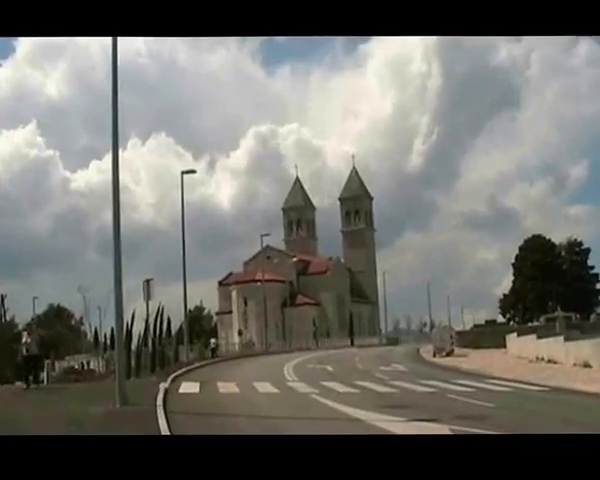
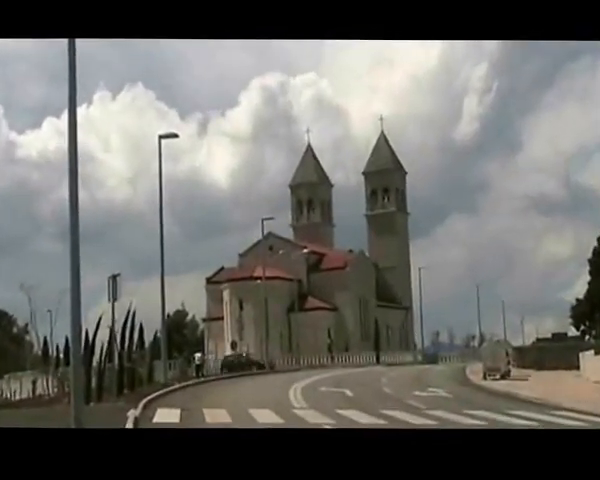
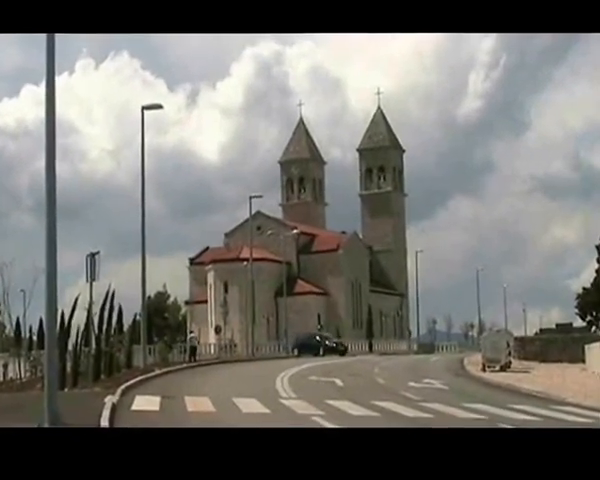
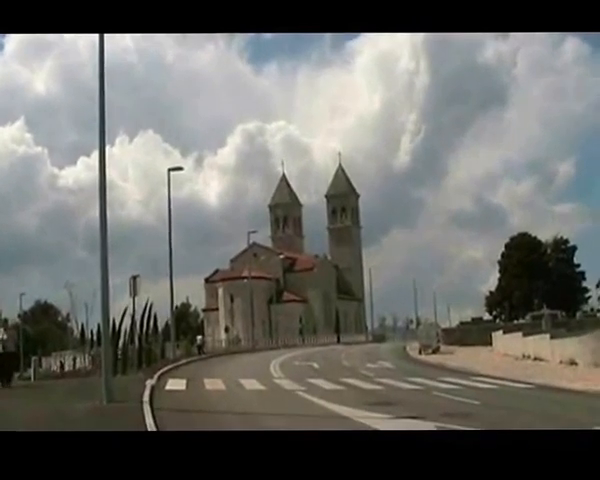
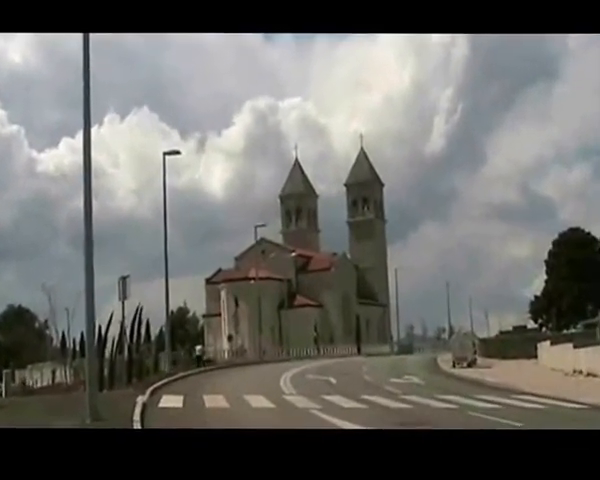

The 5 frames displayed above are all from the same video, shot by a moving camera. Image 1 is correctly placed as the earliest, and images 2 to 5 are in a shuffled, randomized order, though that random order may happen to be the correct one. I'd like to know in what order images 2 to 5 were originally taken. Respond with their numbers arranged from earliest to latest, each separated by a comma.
4, 5, 2, 3
